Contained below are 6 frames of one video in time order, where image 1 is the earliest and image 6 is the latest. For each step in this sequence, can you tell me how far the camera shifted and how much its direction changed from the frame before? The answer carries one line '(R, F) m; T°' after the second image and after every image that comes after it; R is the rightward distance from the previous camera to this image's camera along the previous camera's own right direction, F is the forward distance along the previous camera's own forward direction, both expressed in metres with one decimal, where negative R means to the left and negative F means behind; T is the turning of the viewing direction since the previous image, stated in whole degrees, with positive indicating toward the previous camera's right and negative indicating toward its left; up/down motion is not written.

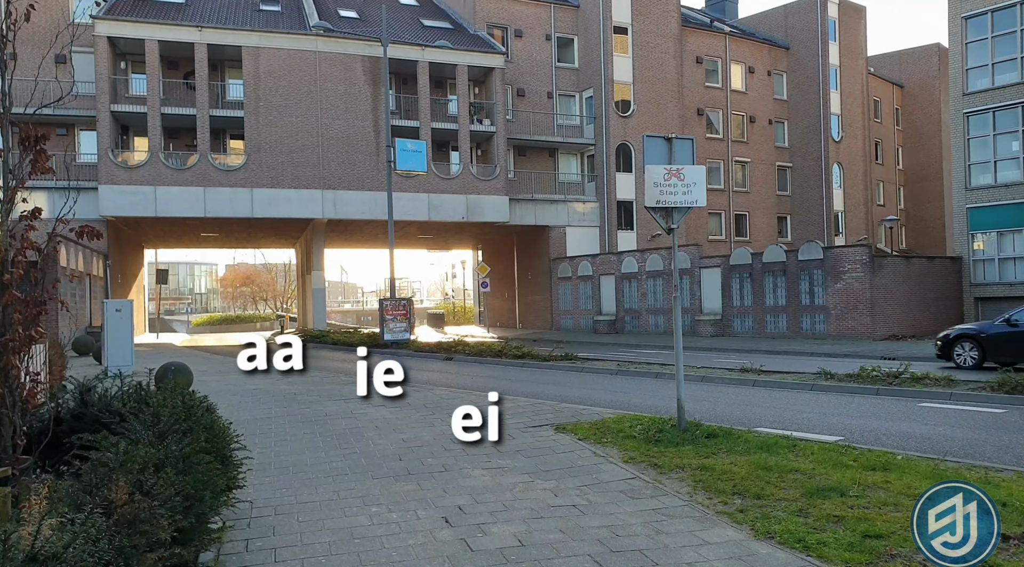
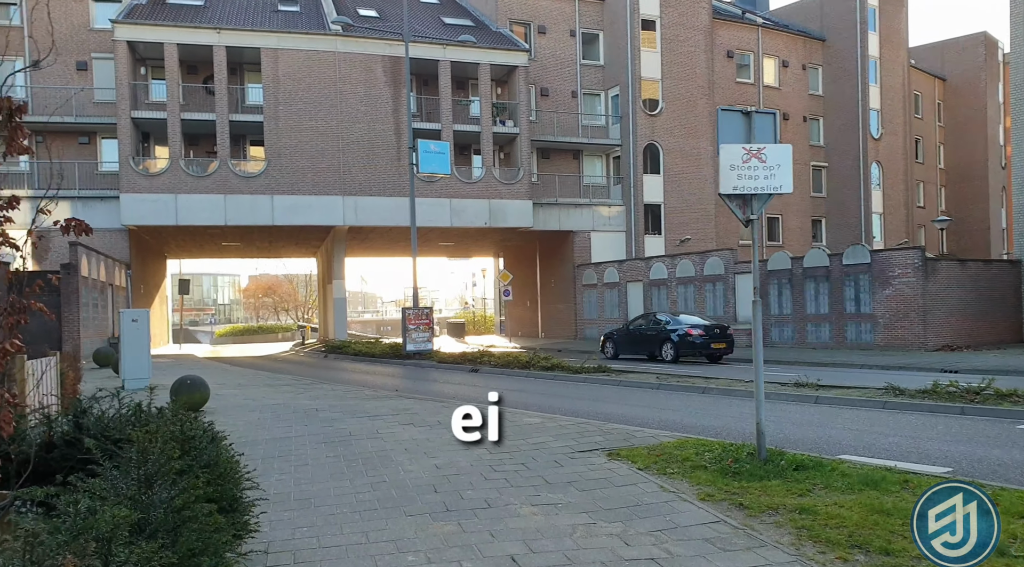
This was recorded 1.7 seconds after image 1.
(-0.3, +1.0) m; -1°
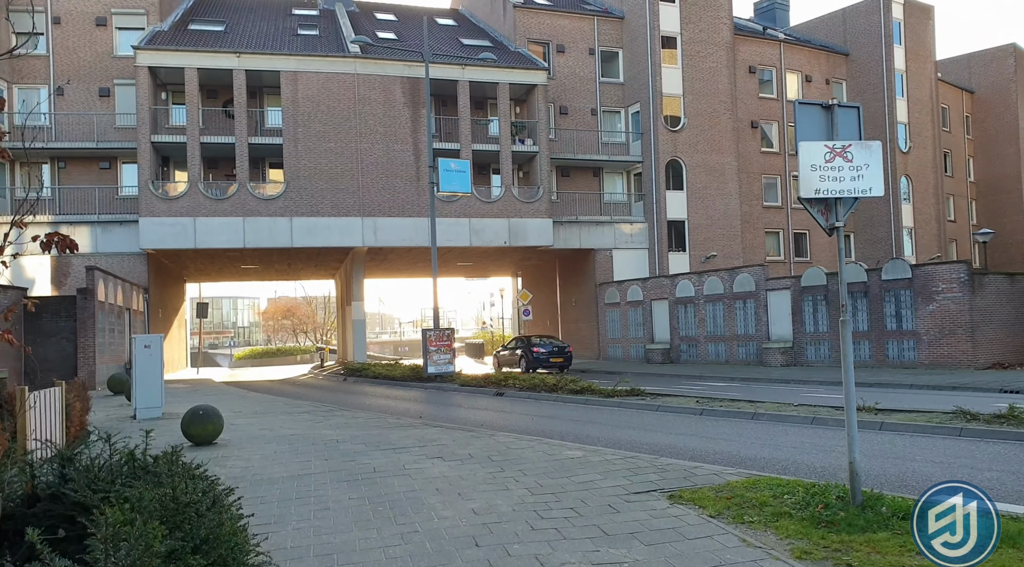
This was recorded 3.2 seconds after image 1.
(-0.3, +0.9) m; -1°
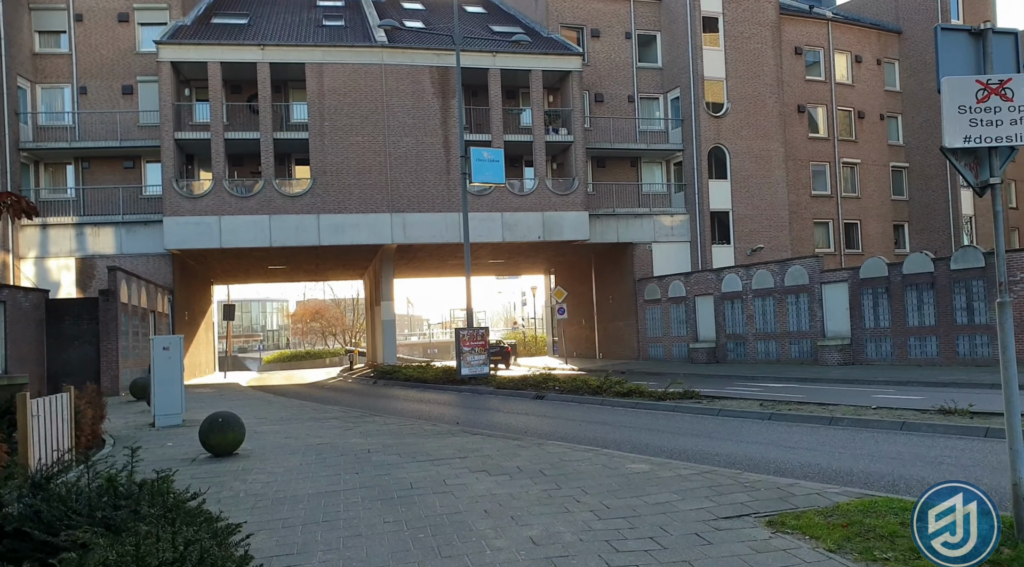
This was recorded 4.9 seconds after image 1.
(-0.3, +1.2) m; -2°
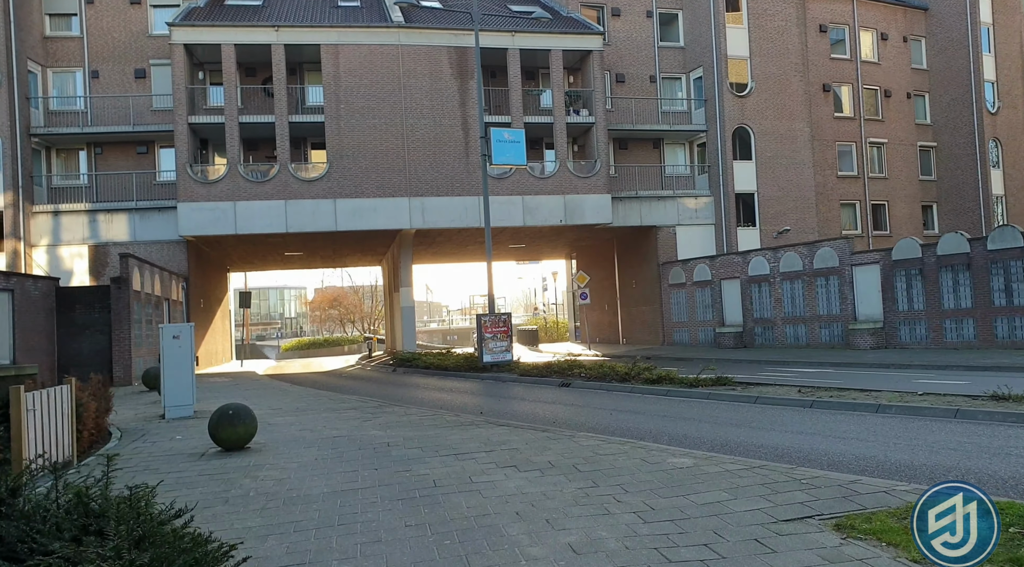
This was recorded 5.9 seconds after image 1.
(-0.1, +0.7) m; -1°
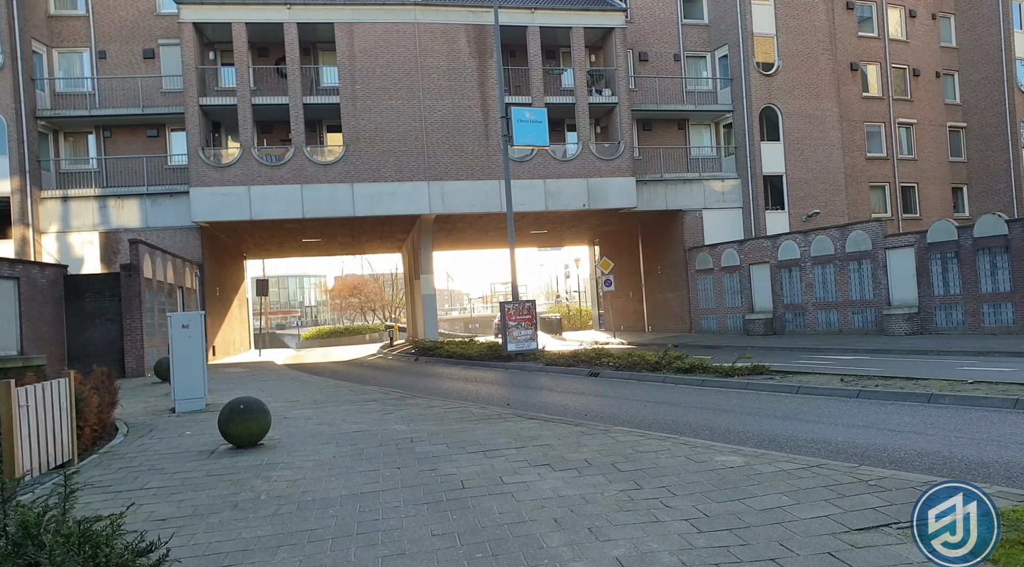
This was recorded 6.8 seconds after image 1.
(-0.1, +0.7) m; -1°
